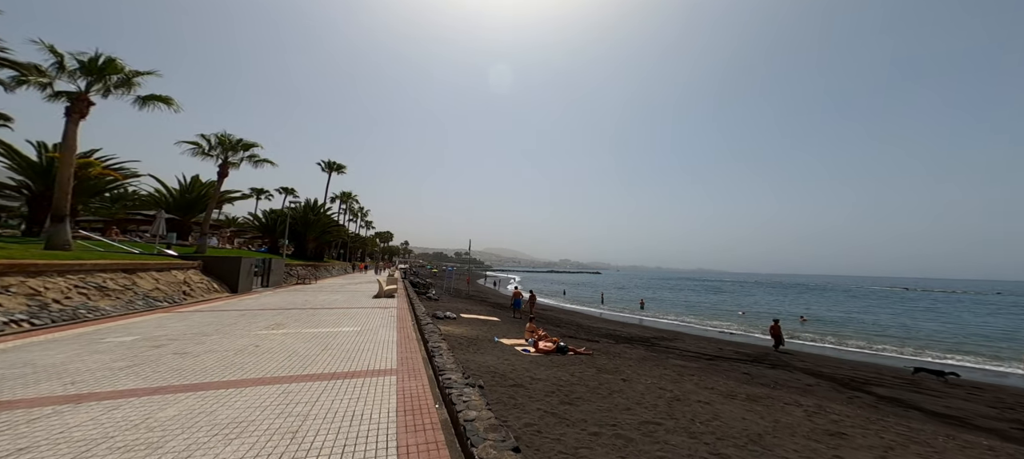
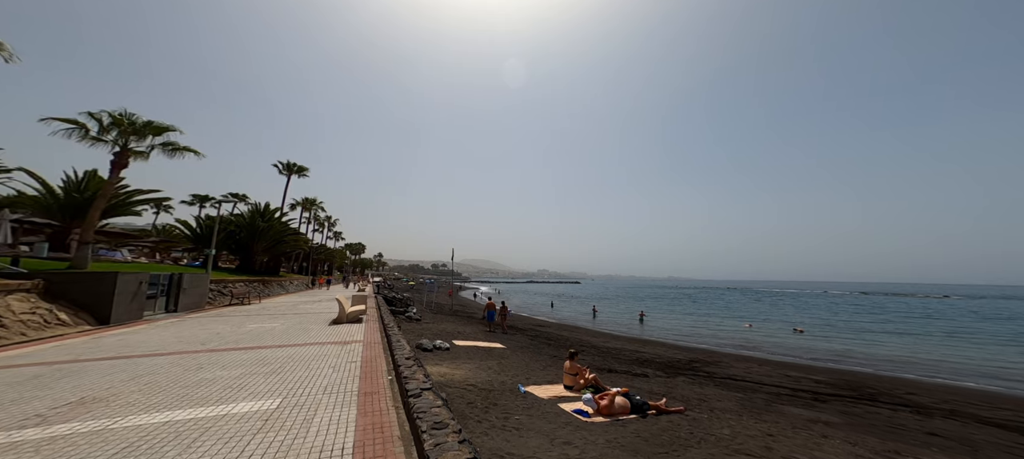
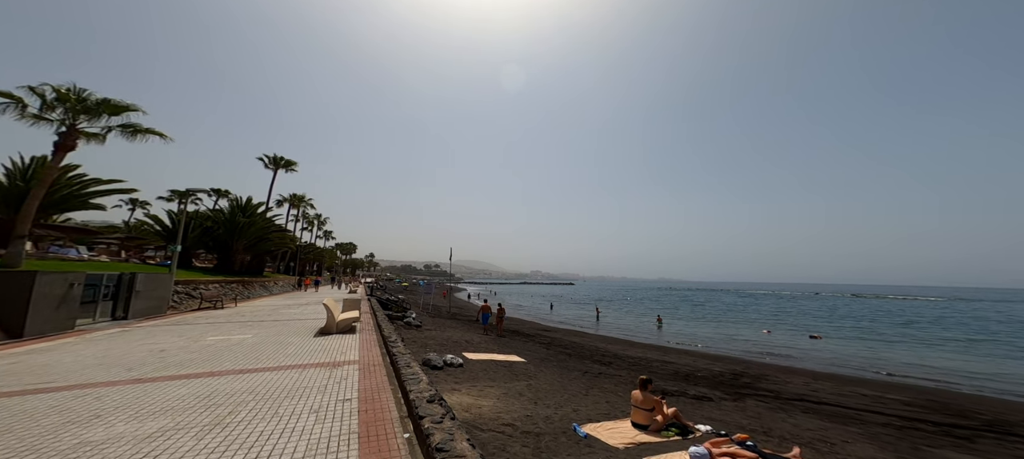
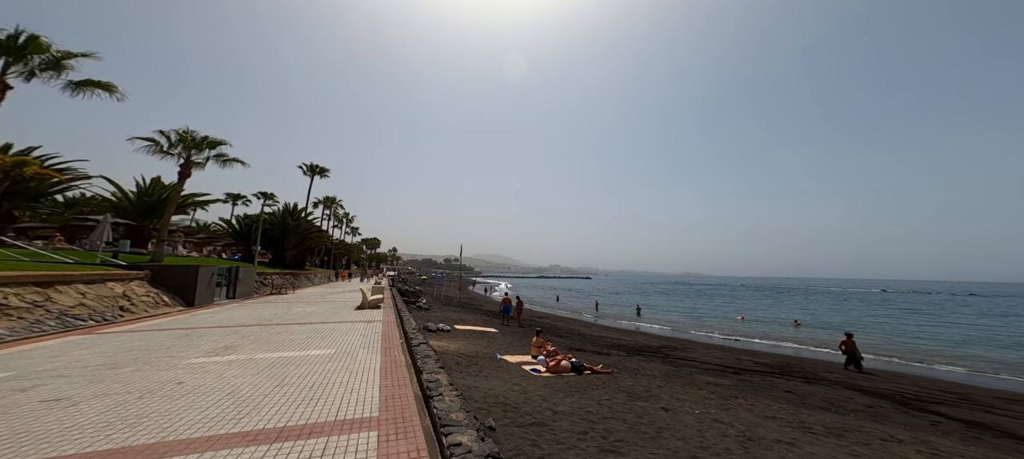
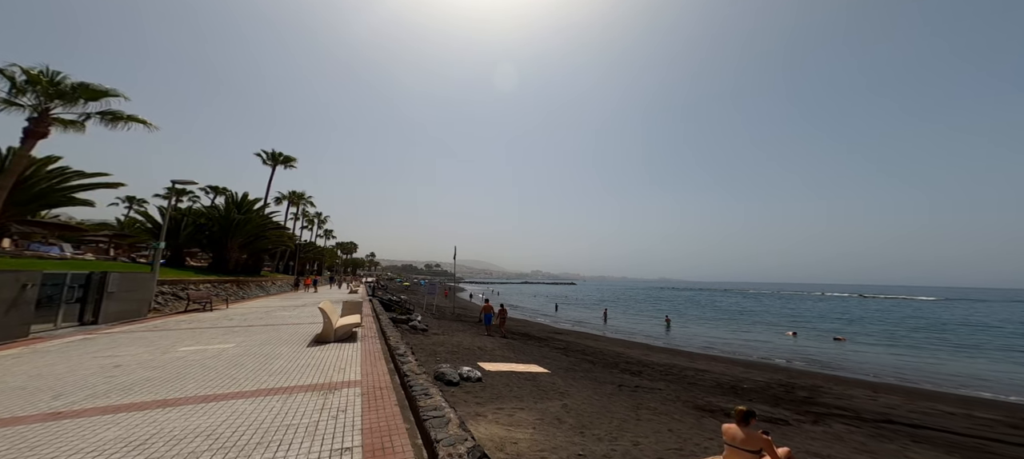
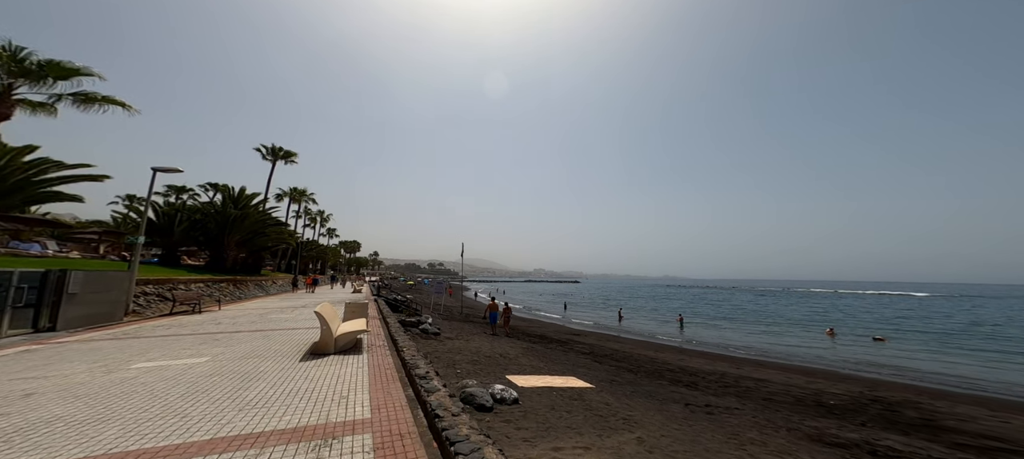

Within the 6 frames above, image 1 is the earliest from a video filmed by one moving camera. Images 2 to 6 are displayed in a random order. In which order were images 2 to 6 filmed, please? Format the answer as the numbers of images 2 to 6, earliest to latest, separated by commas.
4, 2, 3, 5, 6
